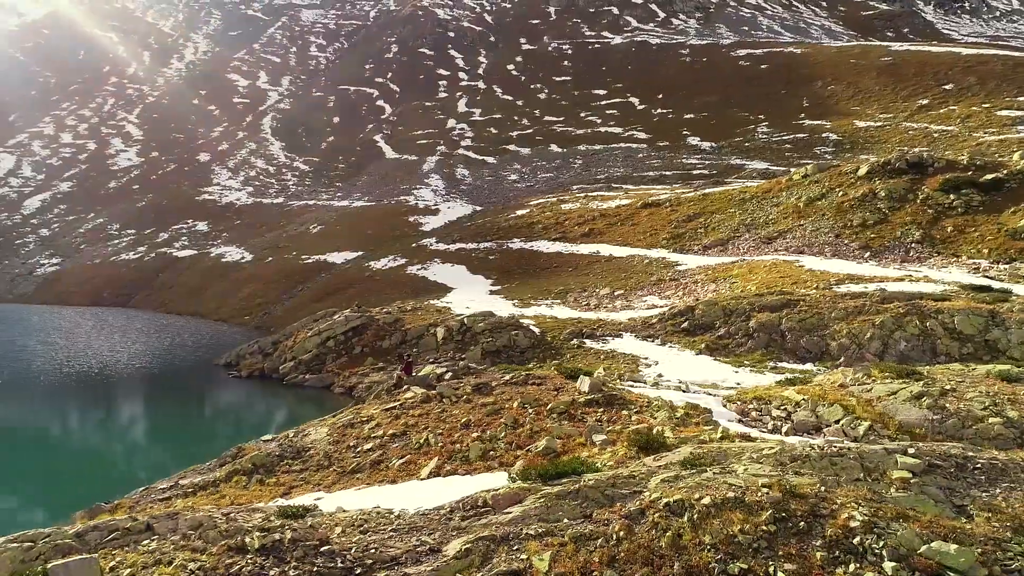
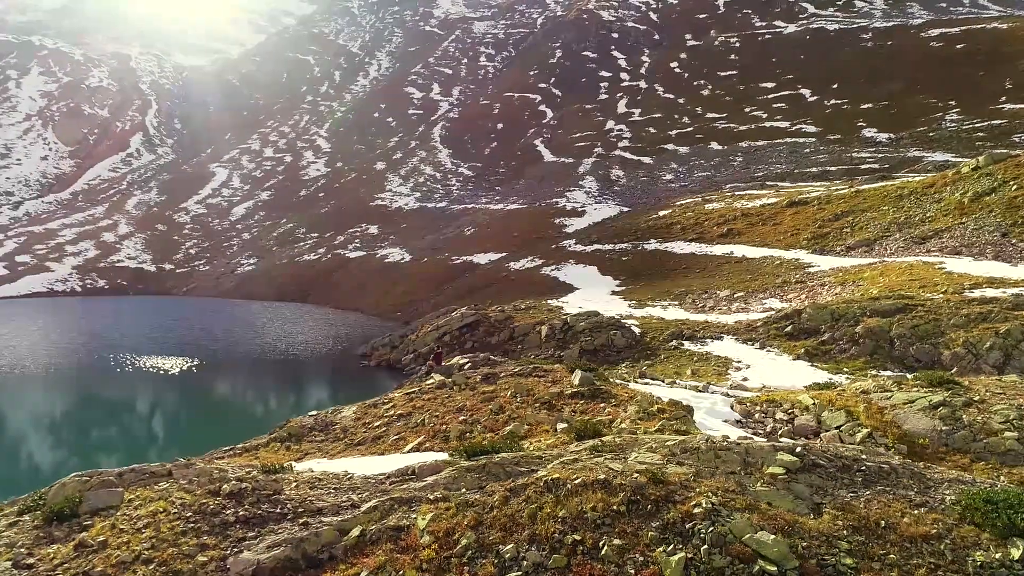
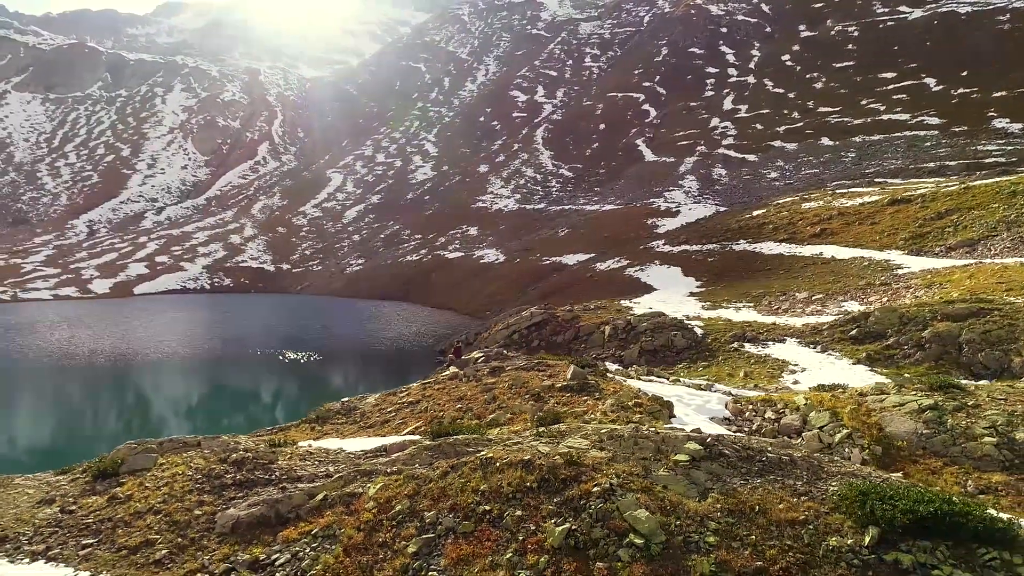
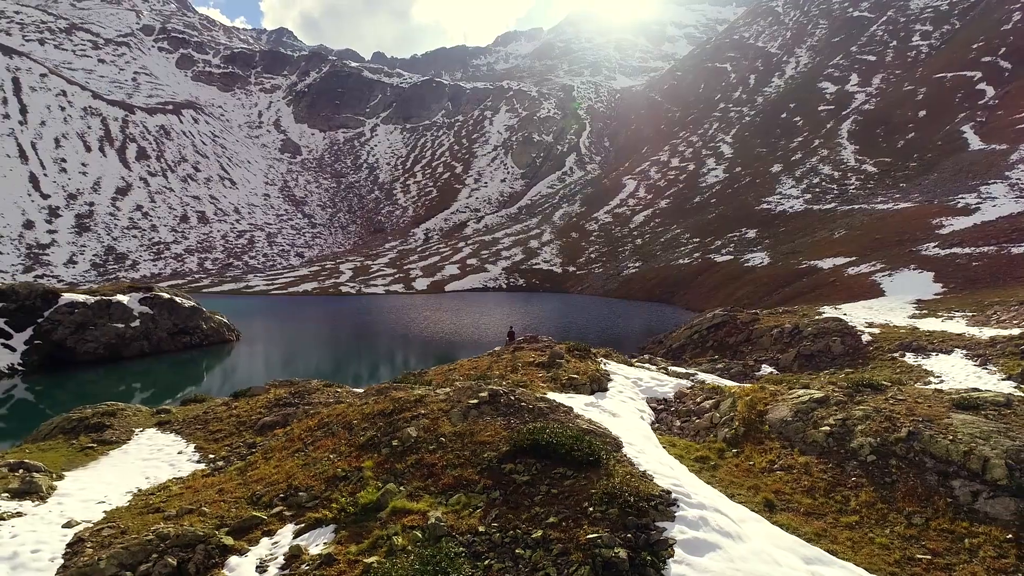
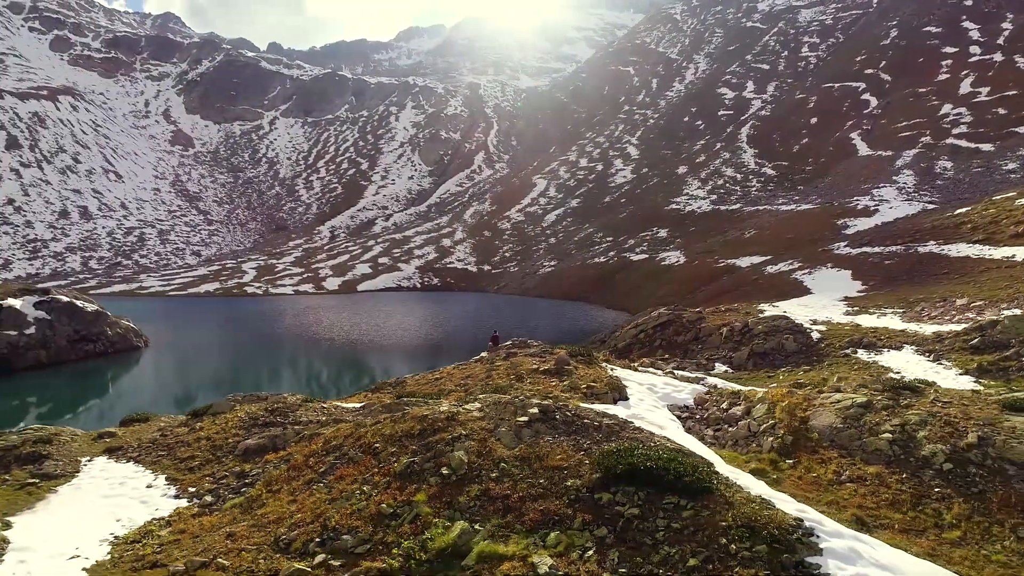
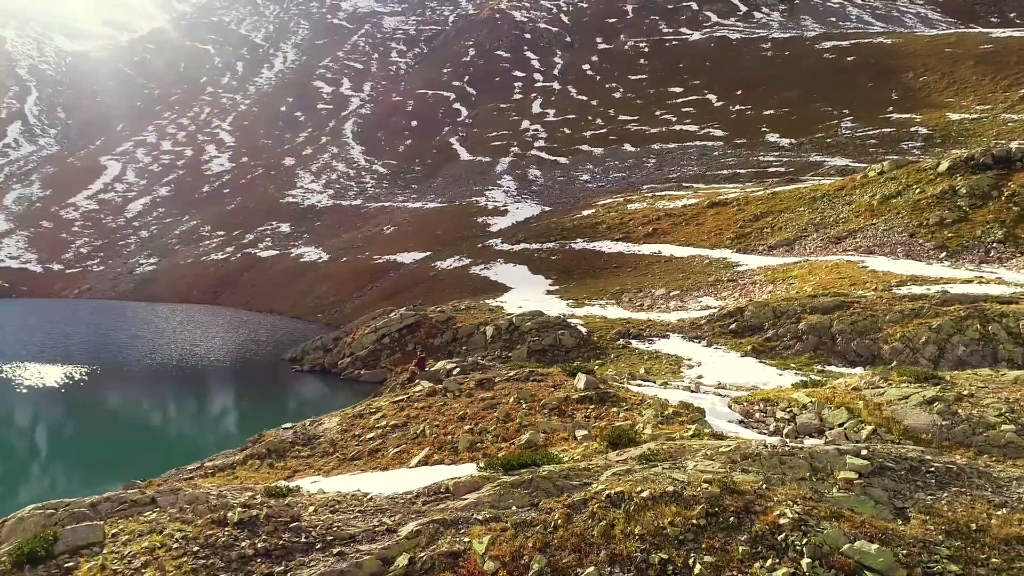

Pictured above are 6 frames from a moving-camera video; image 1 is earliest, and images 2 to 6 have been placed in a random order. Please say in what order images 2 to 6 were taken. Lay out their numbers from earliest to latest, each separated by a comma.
6, 2, 3, 5, 4
